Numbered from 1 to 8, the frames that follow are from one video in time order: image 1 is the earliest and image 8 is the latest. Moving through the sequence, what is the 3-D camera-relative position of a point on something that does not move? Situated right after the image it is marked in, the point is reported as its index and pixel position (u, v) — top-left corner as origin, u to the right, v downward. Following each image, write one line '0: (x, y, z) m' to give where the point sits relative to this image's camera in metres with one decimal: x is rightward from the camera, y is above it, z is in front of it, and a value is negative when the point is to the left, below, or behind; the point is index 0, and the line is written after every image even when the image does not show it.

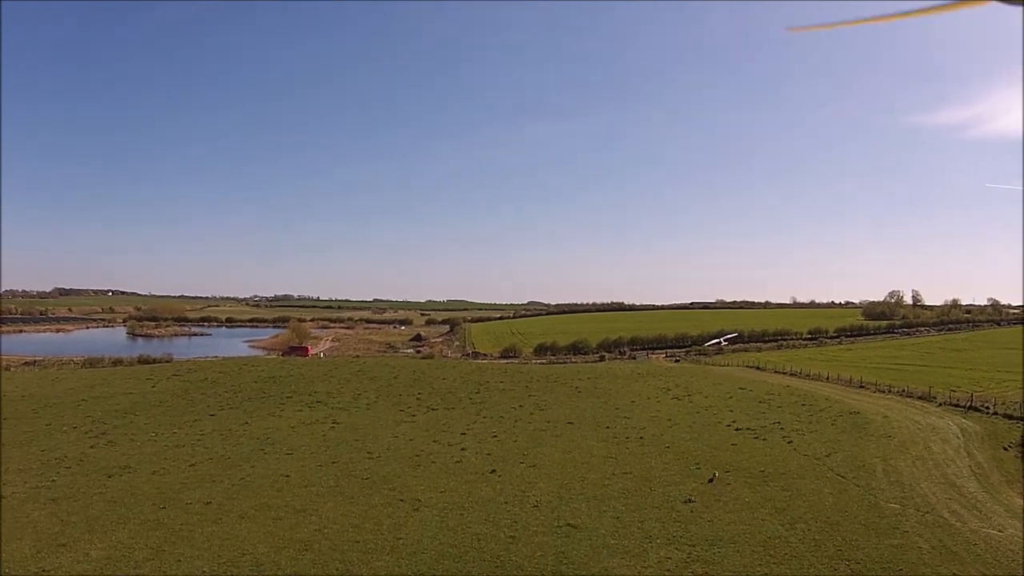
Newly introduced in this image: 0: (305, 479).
0: (-6.8, -6.2, +20.1) m
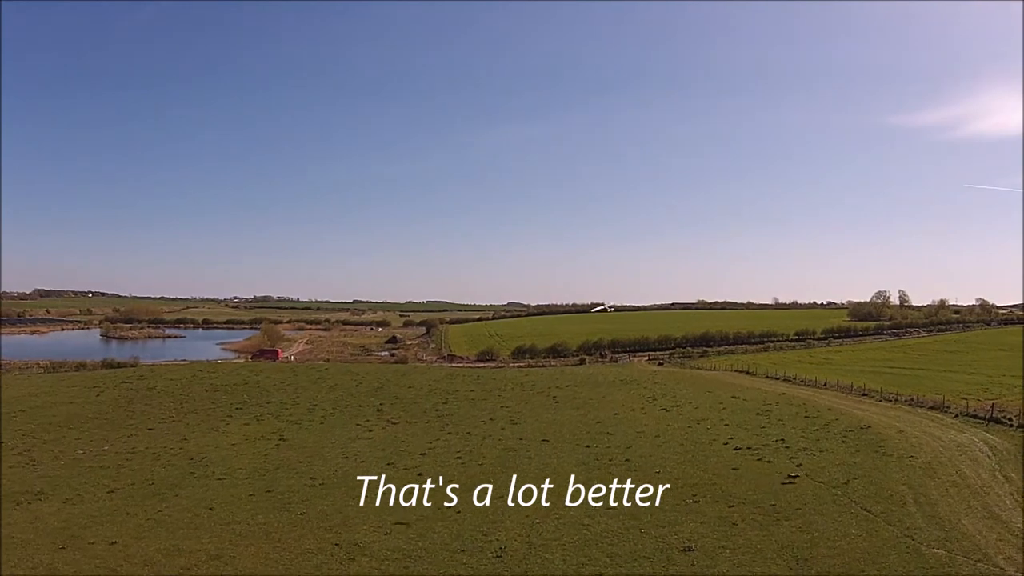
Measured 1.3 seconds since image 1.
0: (-7.6, -6.2, +17.3) m
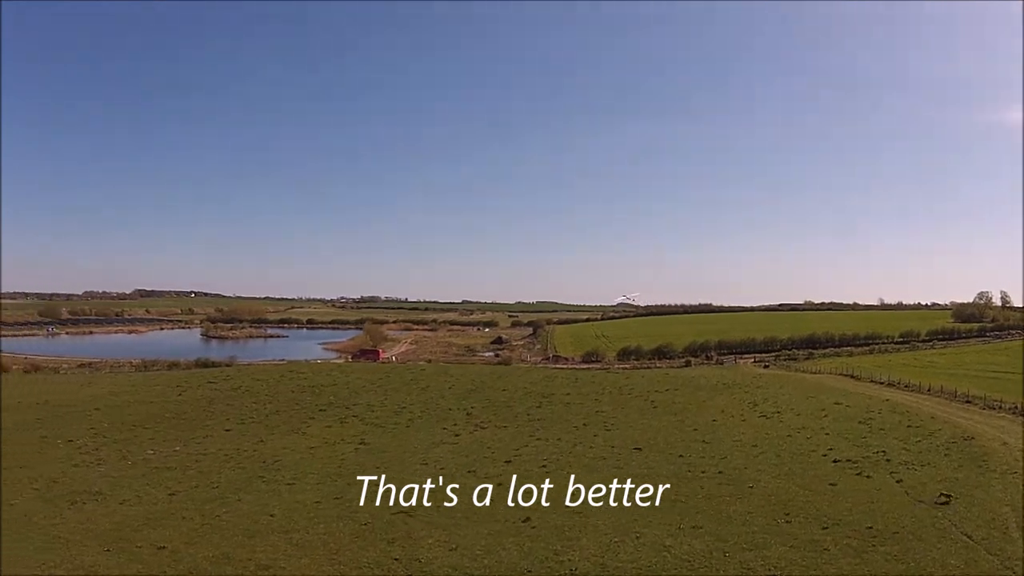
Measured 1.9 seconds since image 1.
0: (-6.1, -6.3, +17.3) m
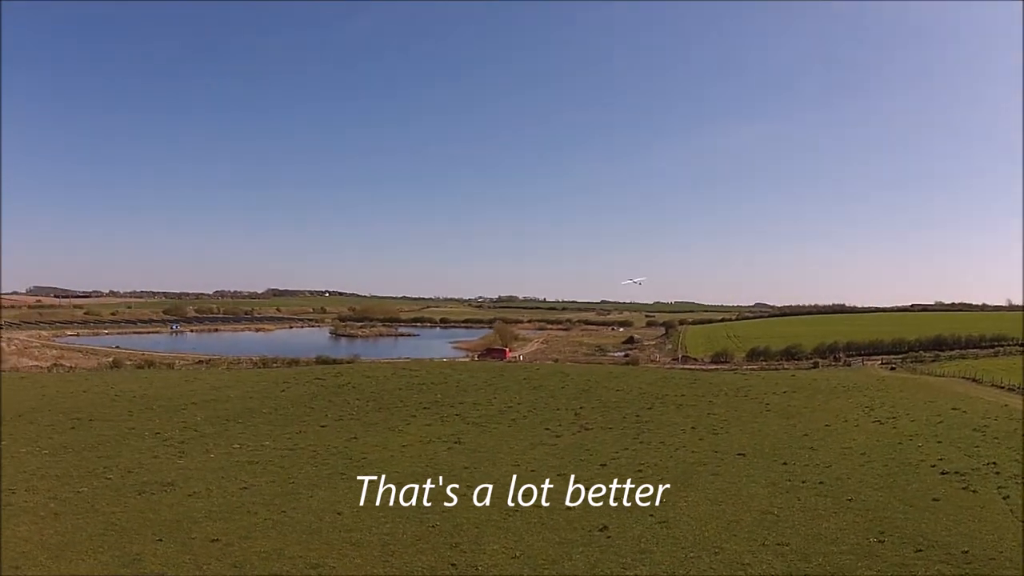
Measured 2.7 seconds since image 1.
0: (-4.3, -6.3, +17.5) m
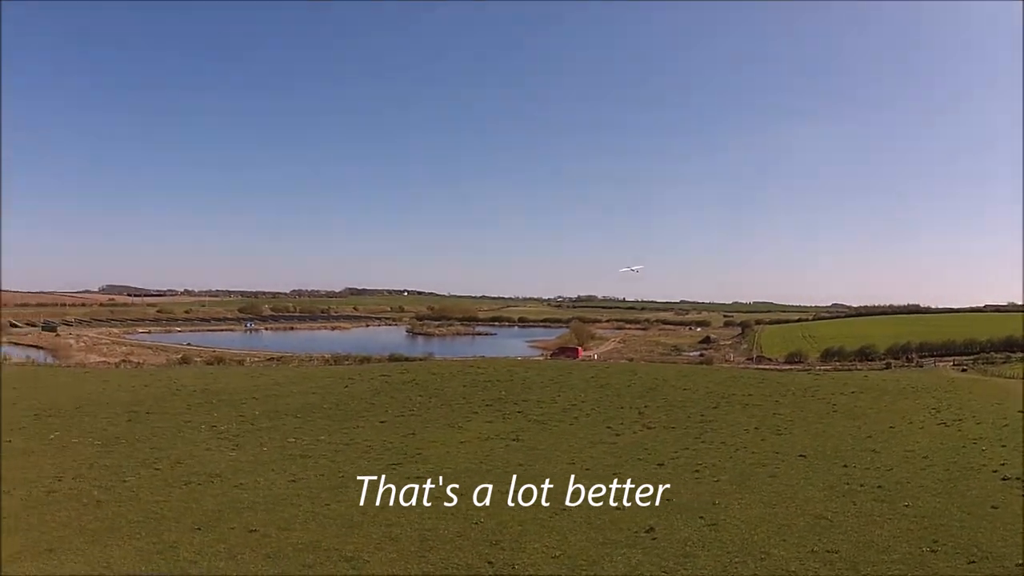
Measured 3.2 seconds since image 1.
0: (-3.3, -6.2, +17.7) m
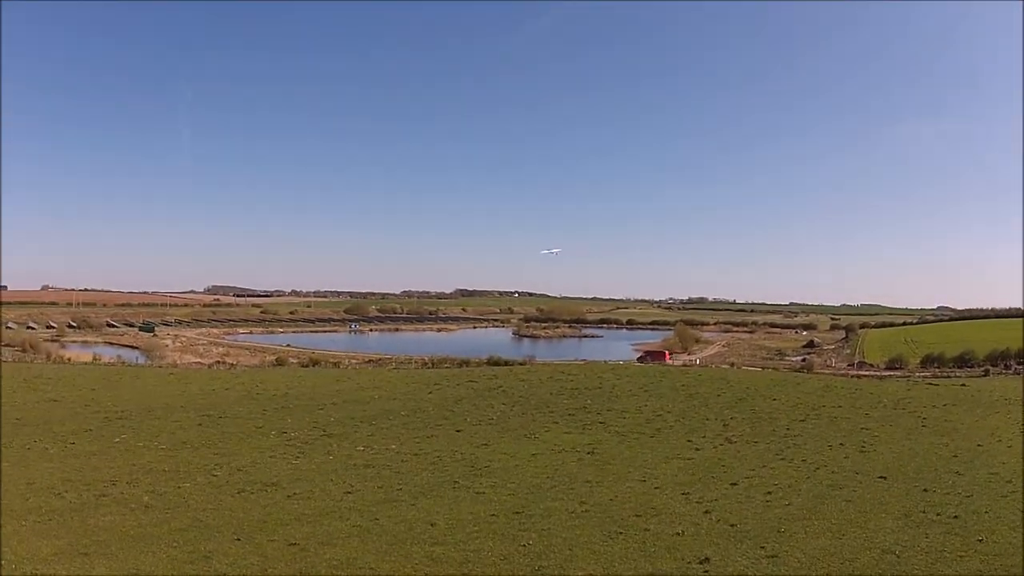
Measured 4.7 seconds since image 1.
0: (-1.5, -6.6, +17.4) m
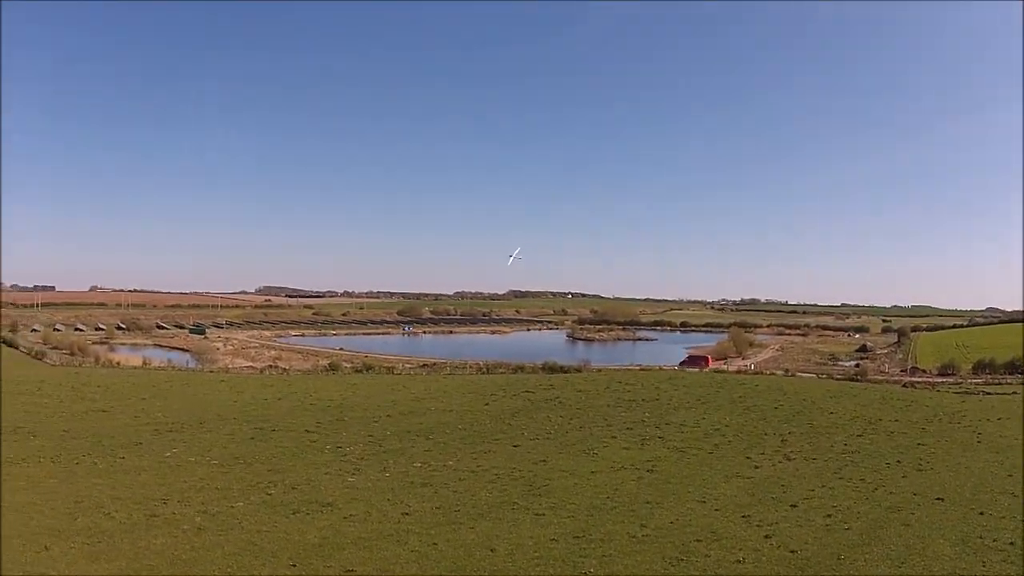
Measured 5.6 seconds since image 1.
0: (0.0, -6.8, +16.1) m
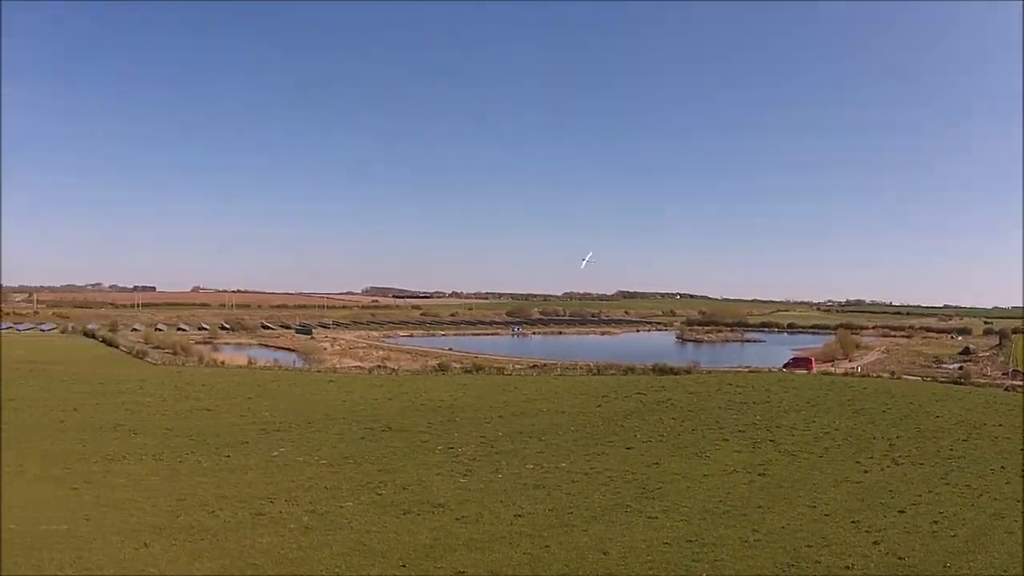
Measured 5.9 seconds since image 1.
0: (+2.5, -6.7, +14.4) m
